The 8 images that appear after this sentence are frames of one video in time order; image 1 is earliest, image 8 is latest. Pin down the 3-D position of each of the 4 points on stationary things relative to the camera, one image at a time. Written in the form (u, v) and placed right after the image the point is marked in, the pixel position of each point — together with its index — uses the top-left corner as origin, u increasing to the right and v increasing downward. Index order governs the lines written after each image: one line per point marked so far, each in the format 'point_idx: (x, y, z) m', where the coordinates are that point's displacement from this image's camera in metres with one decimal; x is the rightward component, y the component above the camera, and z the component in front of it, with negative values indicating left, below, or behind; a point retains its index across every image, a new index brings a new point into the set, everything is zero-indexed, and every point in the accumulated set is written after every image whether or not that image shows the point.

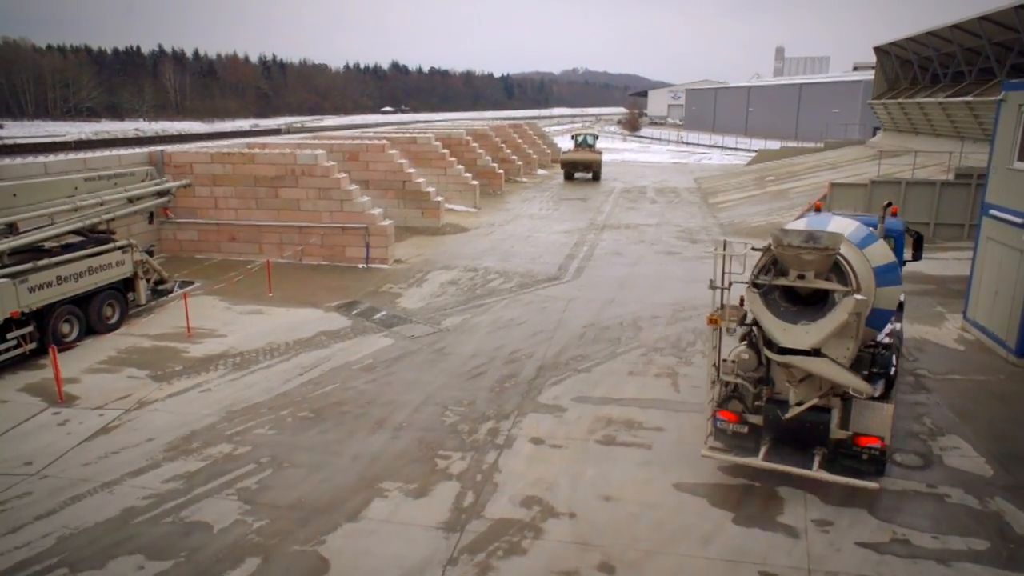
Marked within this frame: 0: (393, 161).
0: (-2.9, +3.1, +18.2) m
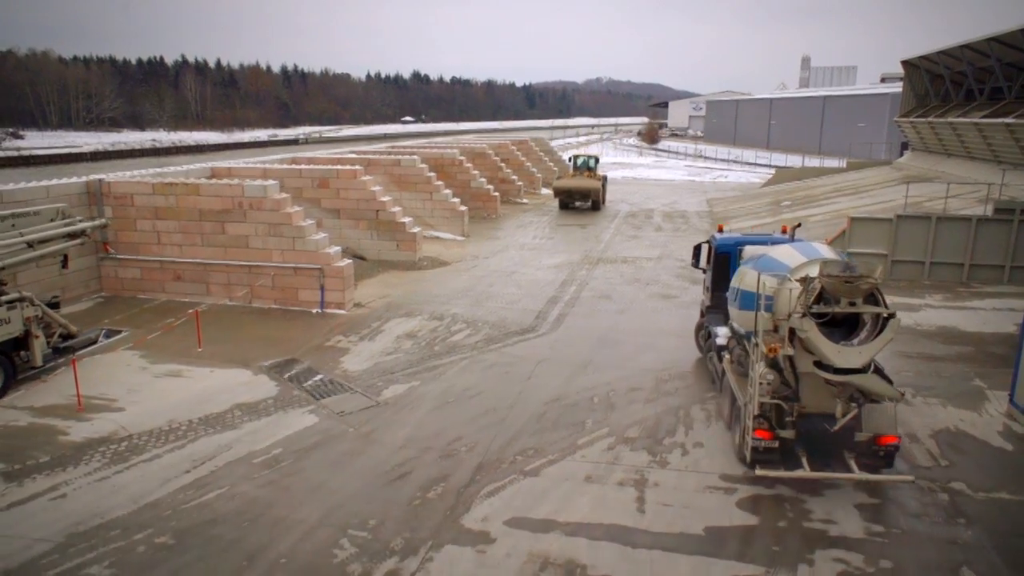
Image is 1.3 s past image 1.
0: (-3.2, +2.2, +16.6) m
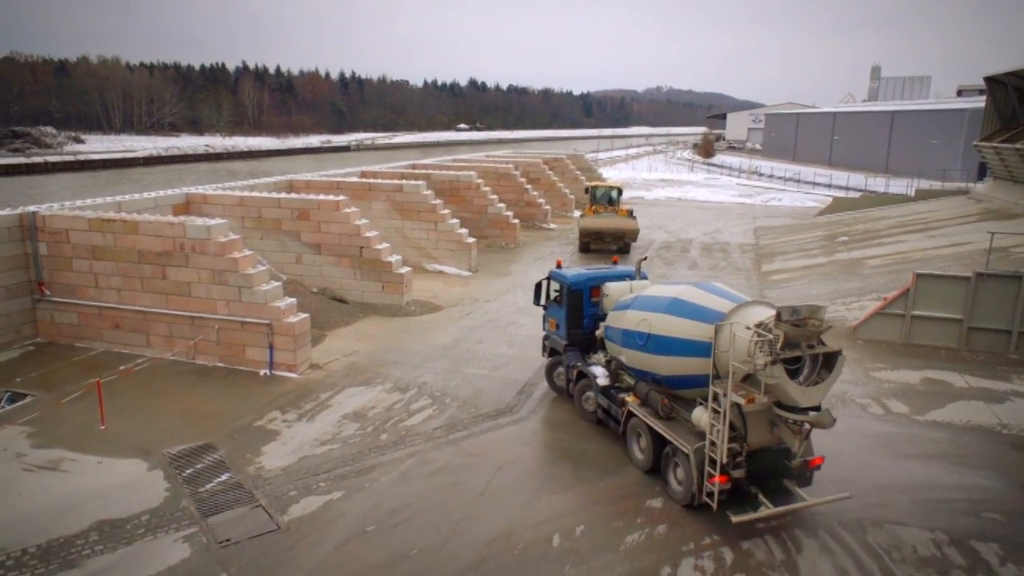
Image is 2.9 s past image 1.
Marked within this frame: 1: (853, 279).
0: (-3.2, +1.3, +14.7) m
1: (+7.4, +0.2, +16.4) m
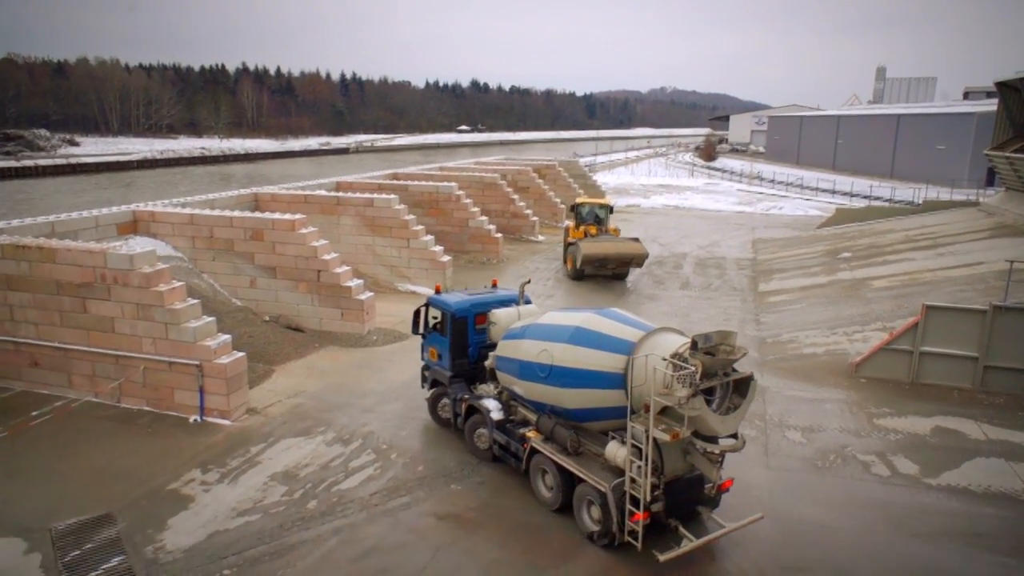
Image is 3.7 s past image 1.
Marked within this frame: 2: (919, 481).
0: (-3.7, +0.8, +13.5) m
1: (+6.9, -0.3, +15.1) m
2: (+4.6, -2.2, +8.5) m
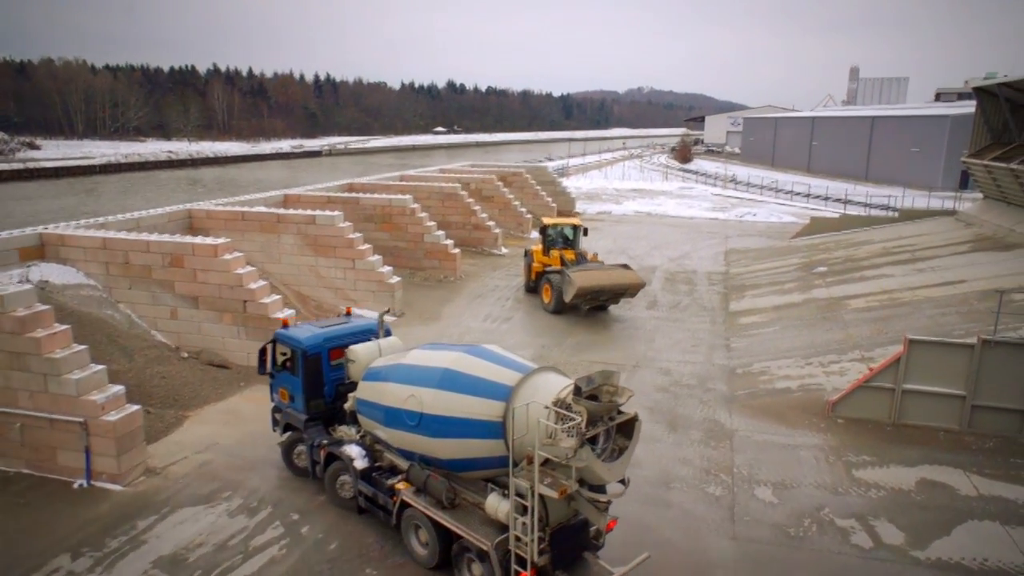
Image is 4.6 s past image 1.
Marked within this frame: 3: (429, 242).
0: (-4.6, +0.3, +12.2) m
1: (+6.0, -0.7, +14.1) m
2: (+3.9, -2.6, +7.4) m
3: (-2.1, +1.2, +19.4) m
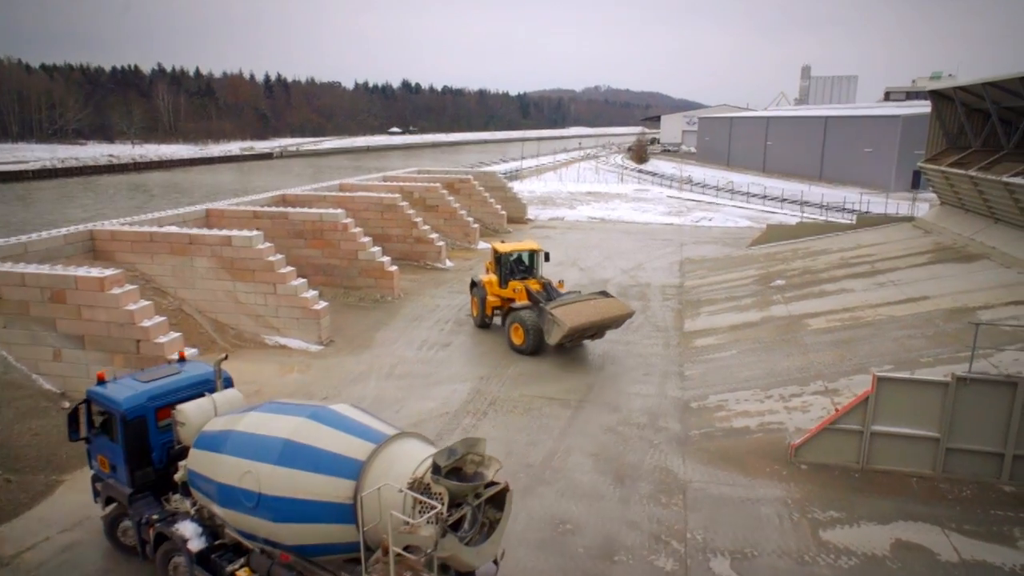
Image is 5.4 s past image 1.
0: (-5.6, -0.3, +10.7) m
1: (+4.9, -1.1, +13.1) m
2: (+3.1, -3.0, +6.3) m
3: (-3.5, +0.7, +18.1) m
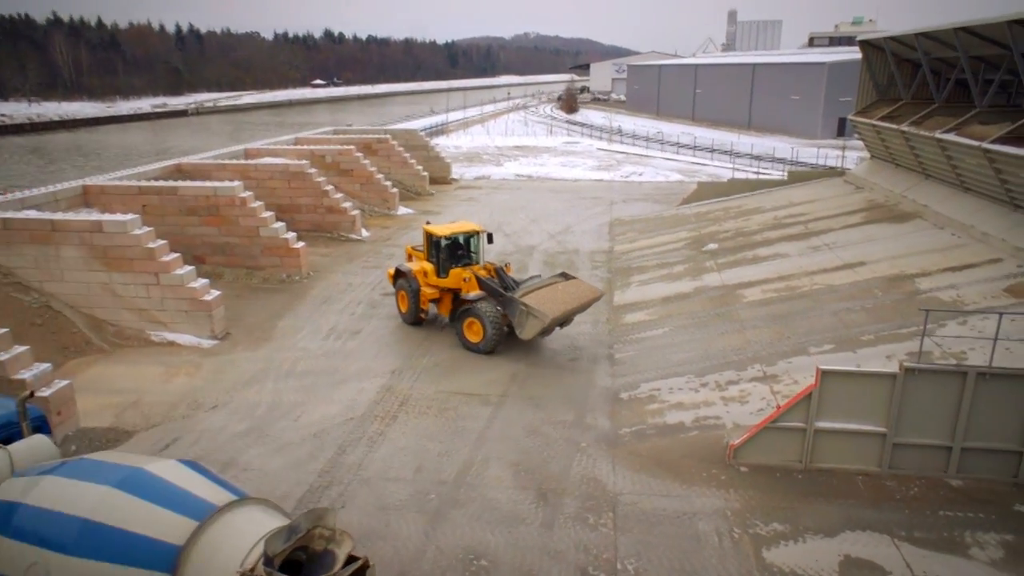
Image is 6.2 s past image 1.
0: (-6.8, -0.4, +9.0) m
1: (+3.5, -0.6, +12.3) m
2: (+2.4, -3.1, +5.6) m
3: (-5.3, +1.1, +16.4) m
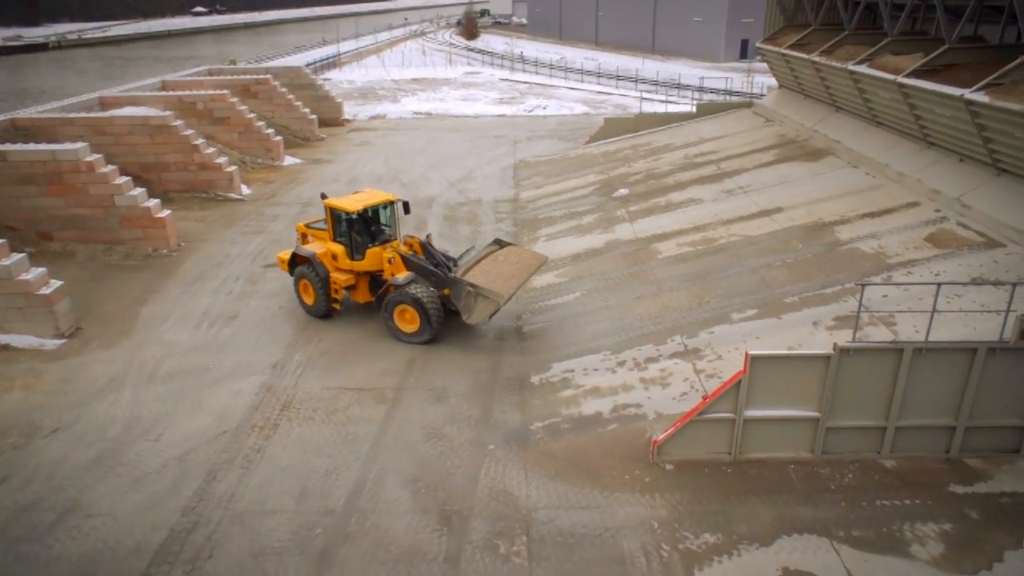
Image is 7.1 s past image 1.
0: (-7.8, -0.7, +6.9) m
1: (+1.9, 0.0, +11.4) m
2: (+1.8, -3.1, +4.8) m
3: (-7.4, +1.6, +14.3) m
